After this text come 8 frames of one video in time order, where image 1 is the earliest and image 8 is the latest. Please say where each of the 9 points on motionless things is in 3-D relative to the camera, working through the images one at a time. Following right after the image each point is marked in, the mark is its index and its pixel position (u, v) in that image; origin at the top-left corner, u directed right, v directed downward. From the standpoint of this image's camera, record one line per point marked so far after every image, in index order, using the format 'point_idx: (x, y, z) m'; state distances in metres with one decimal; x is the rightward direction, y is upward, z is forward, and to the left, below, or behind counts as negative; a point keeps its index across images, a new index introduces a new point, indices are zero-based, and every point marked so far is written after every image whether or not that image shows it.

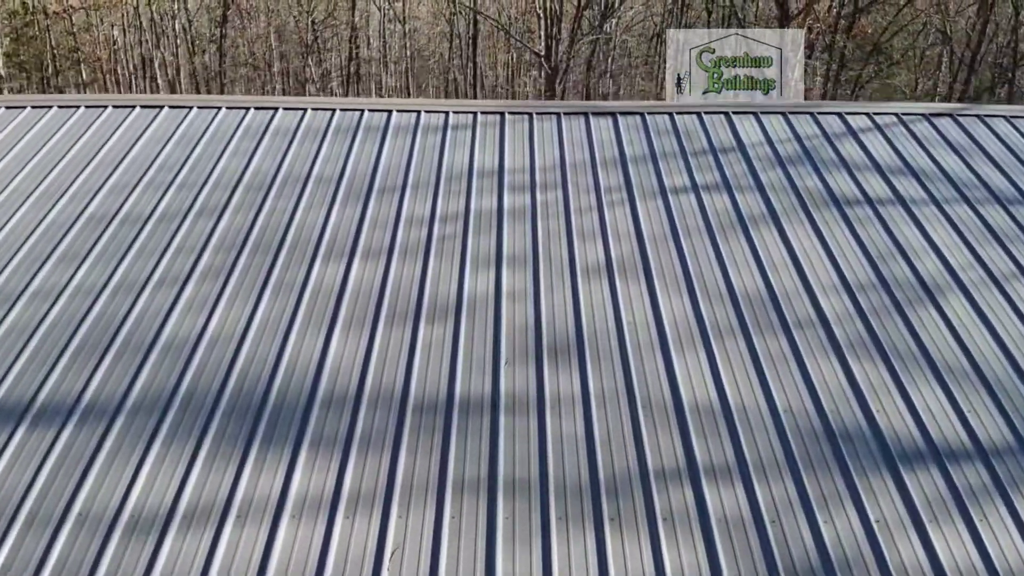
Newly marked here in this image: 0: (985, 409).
0: (+2.3, -0.6, +3.5) m
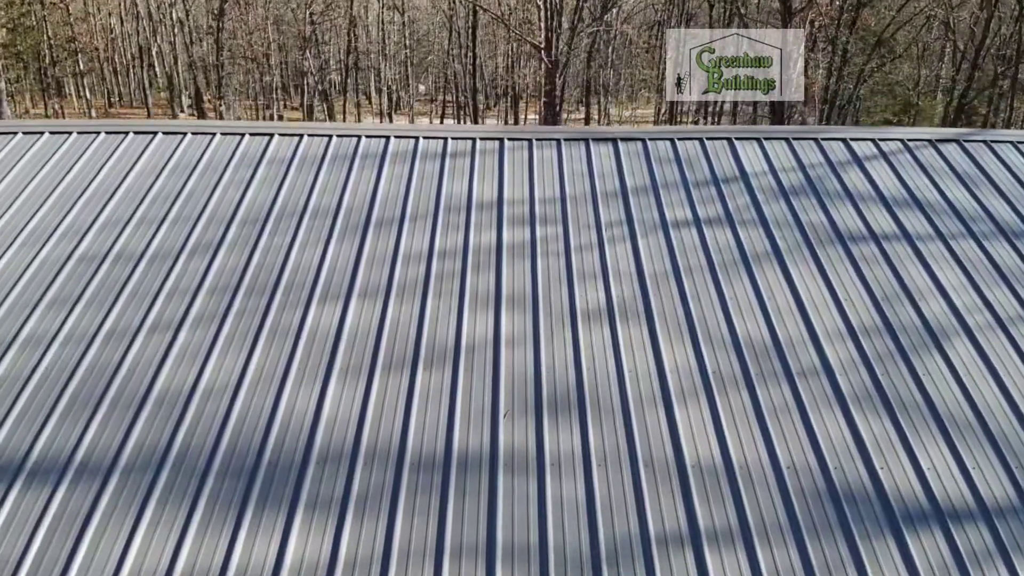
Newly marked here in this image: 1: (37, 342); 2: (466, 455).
0: (+2.3, -0.8, +3.5) m
1: (-2.6, -0.3, +4.1) m
2: (-0.2, -0.8, +3.5) m
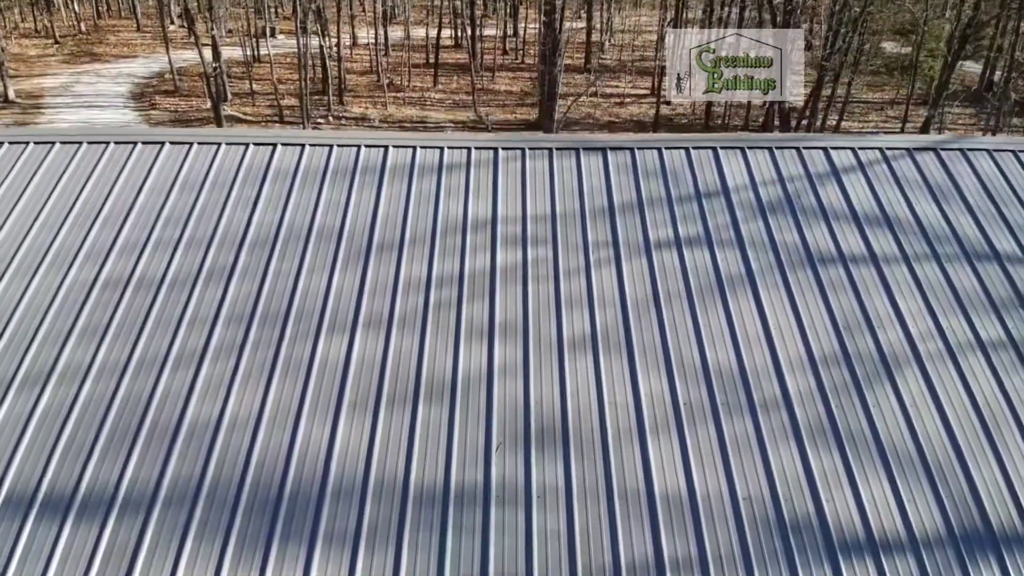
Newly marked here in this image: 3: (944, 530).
0: (+2.2, -1.1, +4.0) m
1: (-2.7, -0.6, +4.5) m
2: (-0.3, -1.1, +4.0) m
3: (+2.3, -1.3, +3.8) m
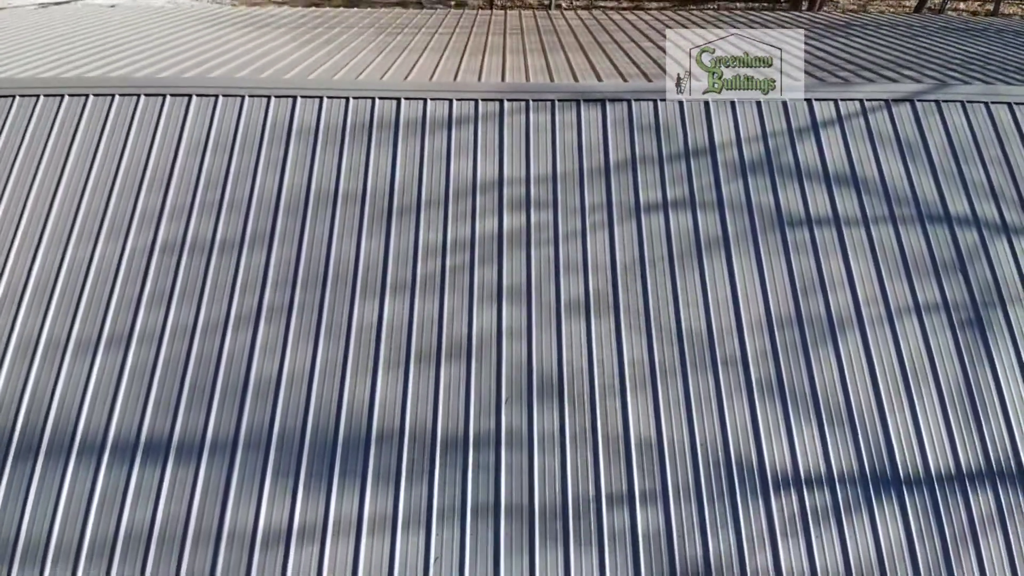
0: (+2.3, -1.0, +5.0) m
1: (-2.6, -0.4, +5.4) m
2: (-0.2, -1.0, +5.0) m
3: (+2.3, -1.2, +4.9) m
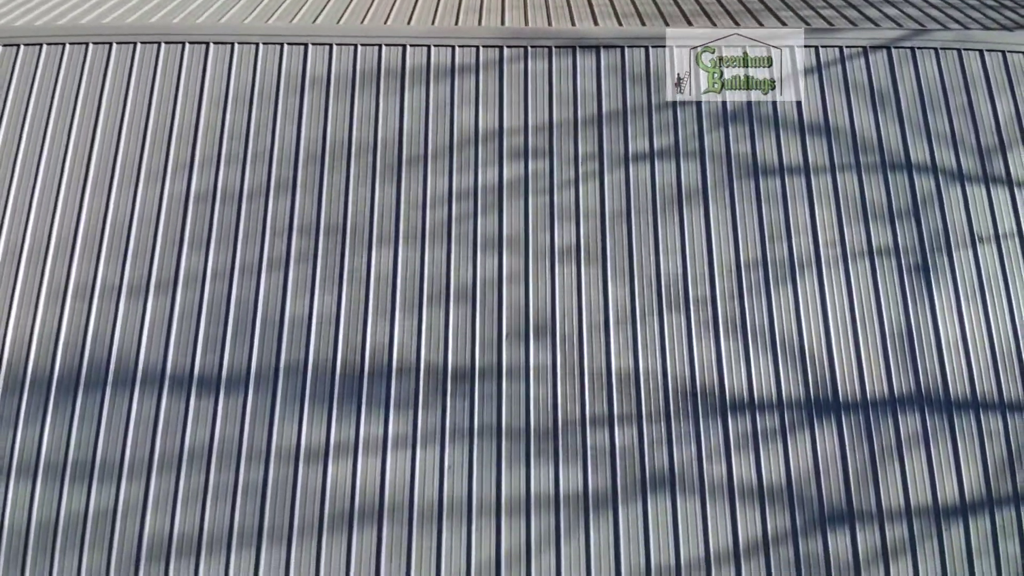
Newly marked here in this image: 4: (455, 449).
0: (+2.3, -0.7, +5.9) m
1: (-2.7, +0.1, +6.1) m
2: (-0.2, -0.6, +5.9) m
3: (+2.3, -0.9, +5.8) m
4: (-0.4, -1.2, +5.6) m
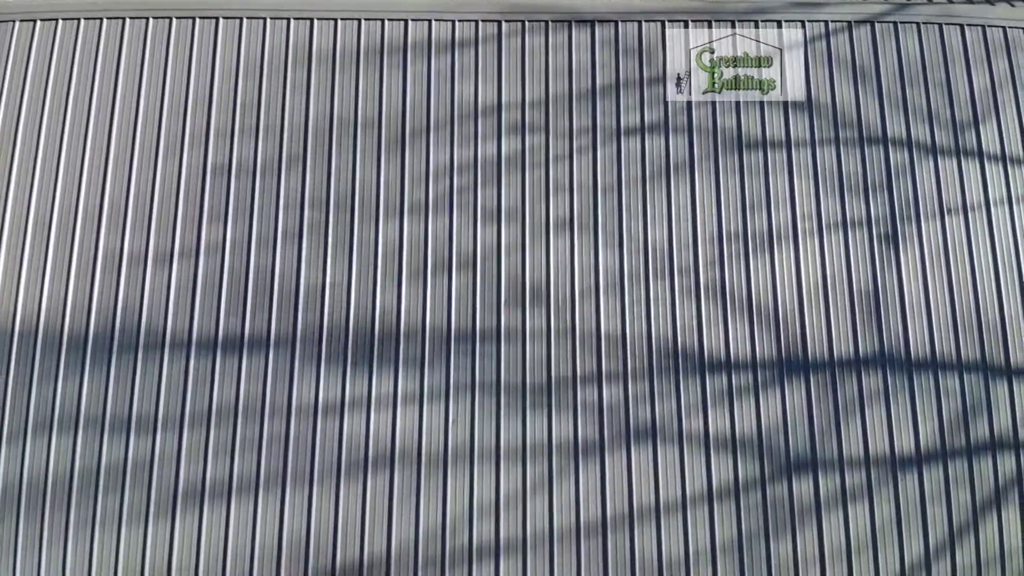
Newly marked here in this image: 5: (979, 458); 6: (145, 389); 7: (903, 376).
0: (+2.2, -0.4, +6.4) m
1: (-2.7, +0.4, +6.6) m
2: (-0.2, -0.4, +6.4) m
3: (+2.3, -0.6, +6.3) m
4: (-0.5, -1.0, +6.2) m
5: (+4.0, -1.5, +6.2) m
6: (-3.2, -0.9, +6.3) m
7: (+3.4, -0.8, +6.3) m
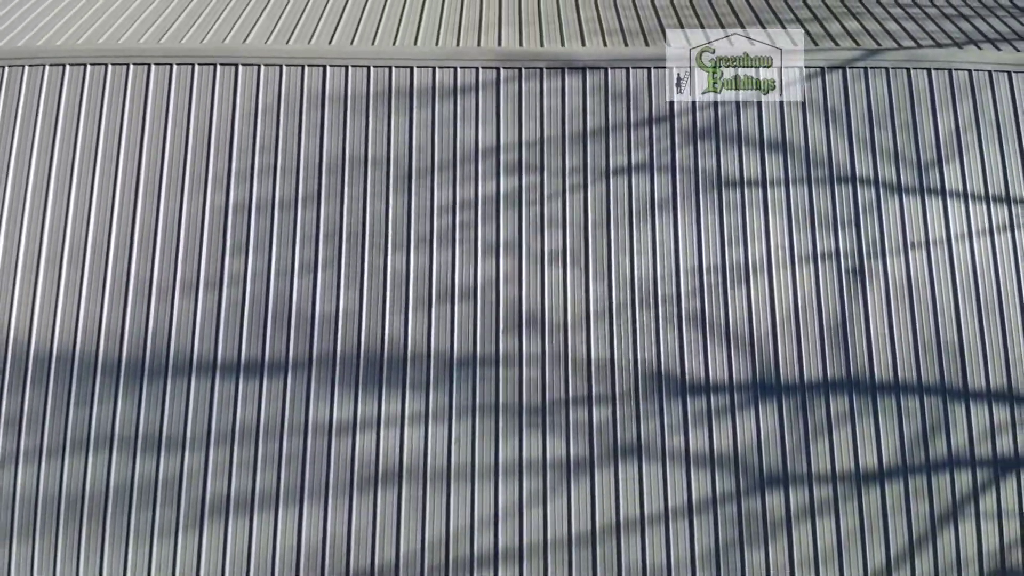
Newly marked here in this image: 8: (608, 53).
0: (+2.2, -0.7, +7.0) m
1: (-2.7, +0.1, +7.2) m
2: (-0.3, -0.6, +7.0) m
3: (+2.3, -0.9, +6.9) m
4: (-0.5, -1.3, +6.8) m
5: (+4.0, -1.7, +6.8) m
6: (-3.2, -1.1, +6.9) m
7: (+3.3, -1.0, +6.9) m
8: (+1.0, +2.4, +7.7) m
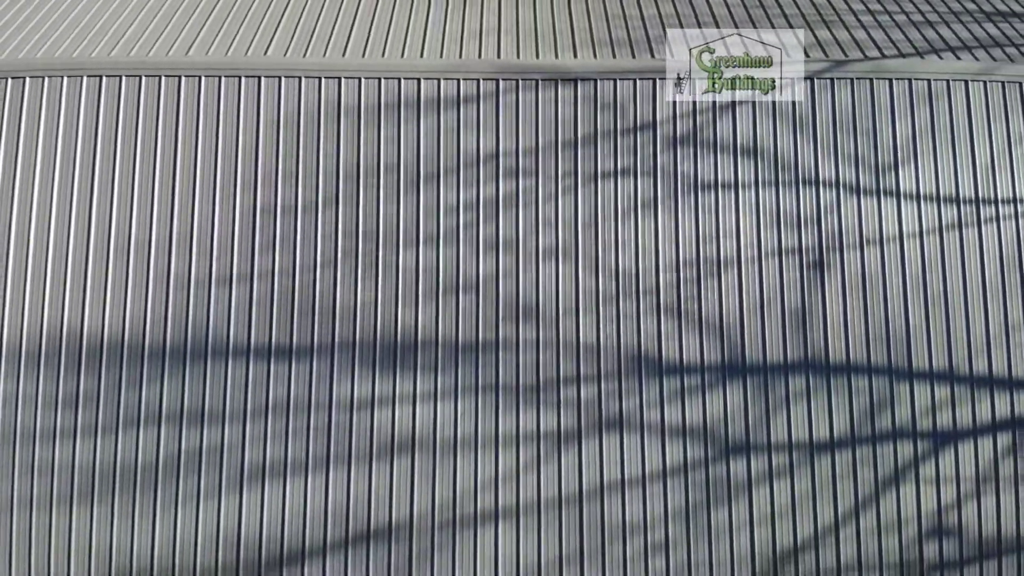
0: (+2.2, -0.6, +7.9) m
1: (-2.7, +0.2, +8.1) m
2: (-0.3, -0.6, +7.9) m
3: (+2.2, -0.8, +7.9) m
4: (-0.5, -1.2, +7.8) m
5: (+3.9, -1.7, +7.8) m
6: (-3.2, -1.1, +7.9) m
7: (+3.3, -1.0, +7.9) m
8: (+1.0, +2.6, +8.4) m
